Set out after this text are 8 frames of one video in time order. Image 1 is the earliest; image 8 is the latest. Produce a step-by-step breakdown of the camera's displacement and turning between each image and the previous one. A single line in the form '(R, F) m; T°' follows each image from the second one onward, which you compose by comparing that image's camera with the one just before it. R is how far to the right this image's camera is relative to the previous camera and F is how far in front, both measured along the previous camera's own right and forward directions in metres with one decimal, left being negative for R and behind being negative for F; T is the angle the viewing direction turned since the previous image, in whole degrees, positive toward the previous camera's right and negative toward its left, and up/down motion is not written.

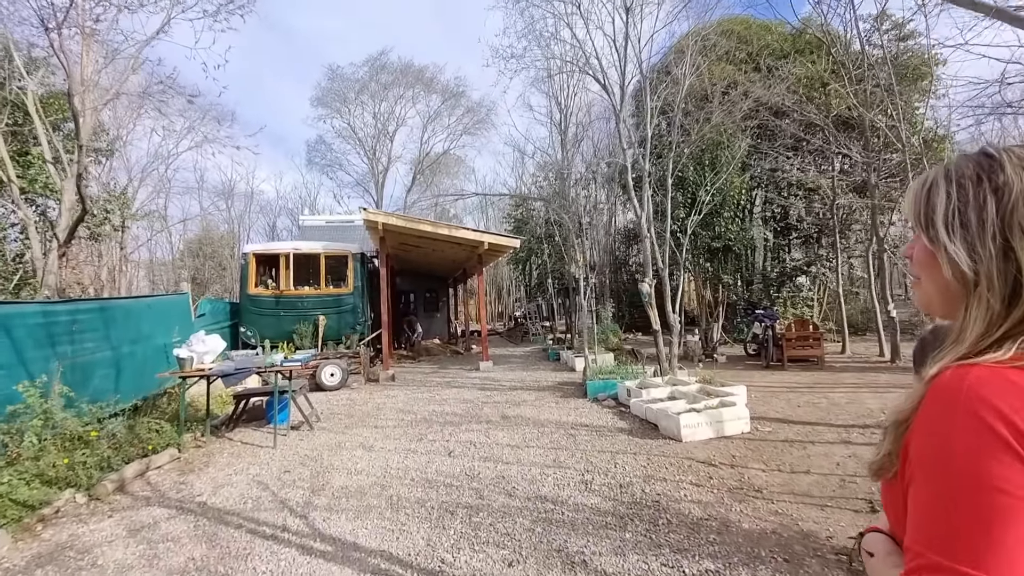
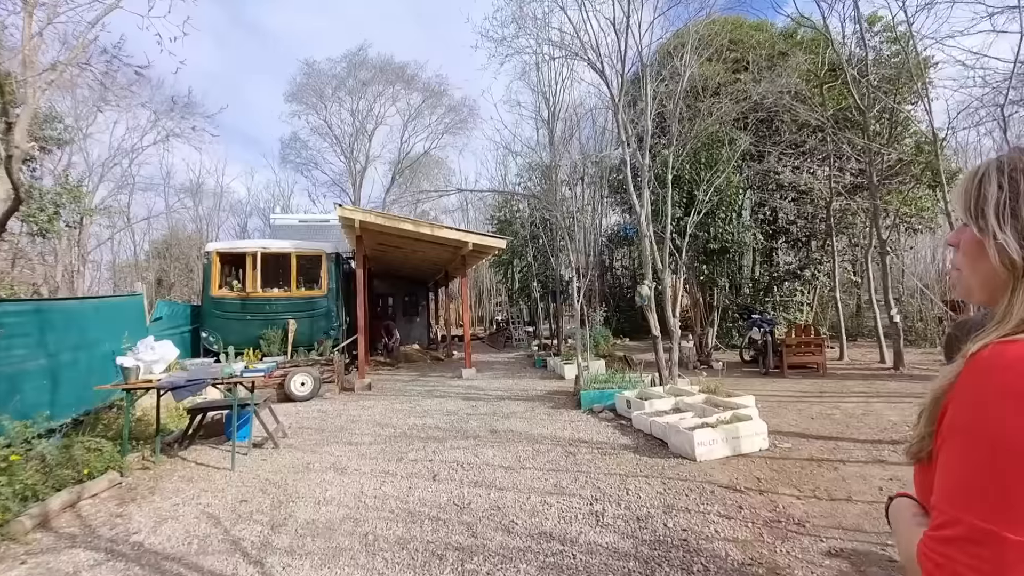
(-0.1, +0.6) m; +2°
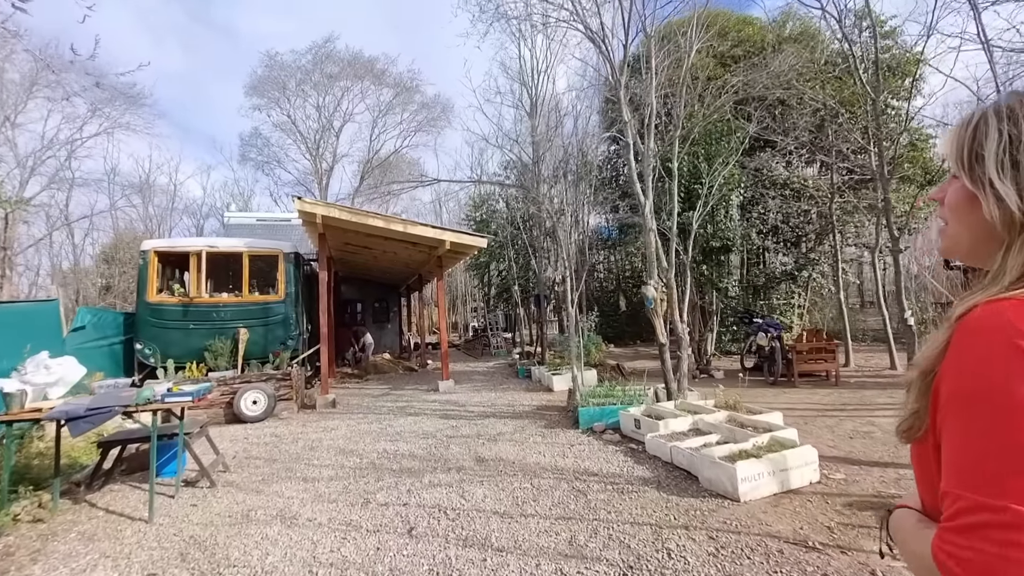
(-0.2, +0.9) m; +3°
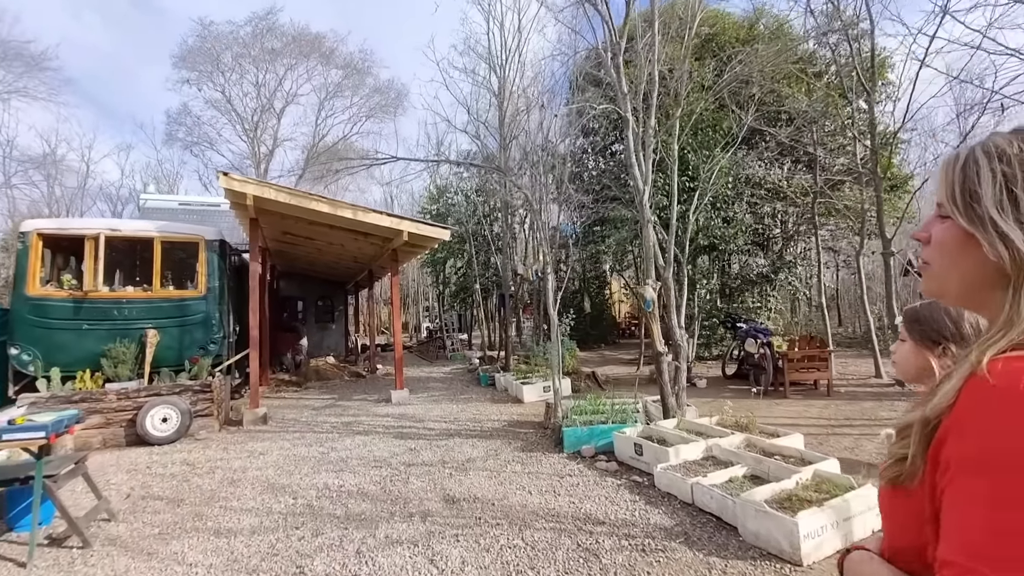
(-0.2, +1.0) m; +6°
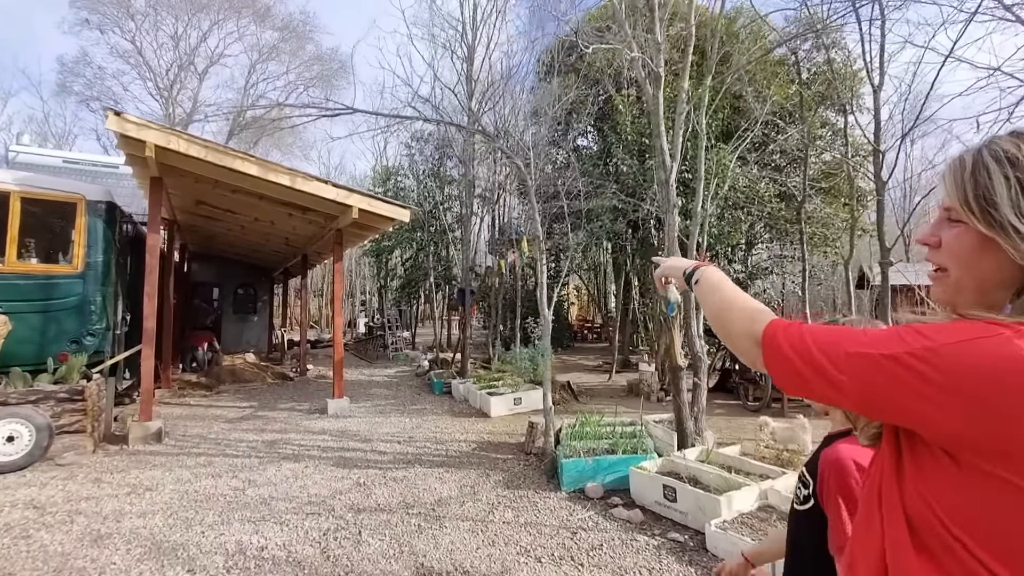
(-0.4, +1.1) m; +7°
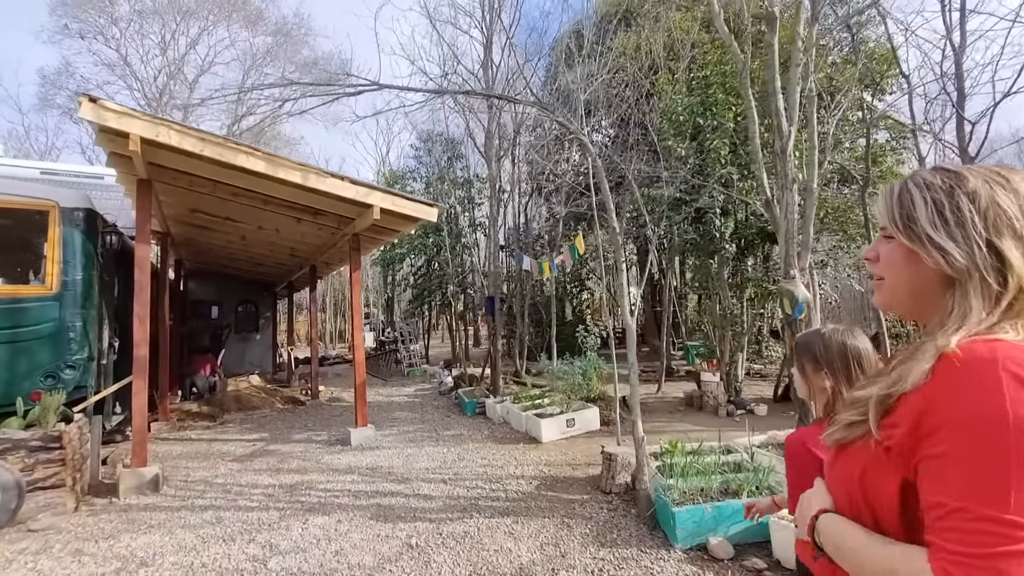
(-0.6, +0.9) m; 0°
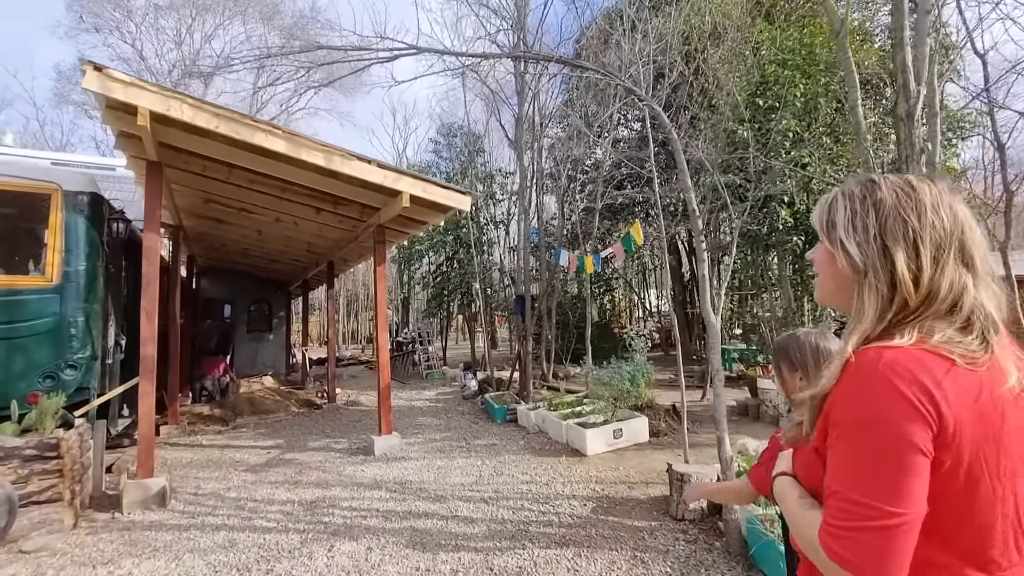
(-0.3, +0.5) m; -1°
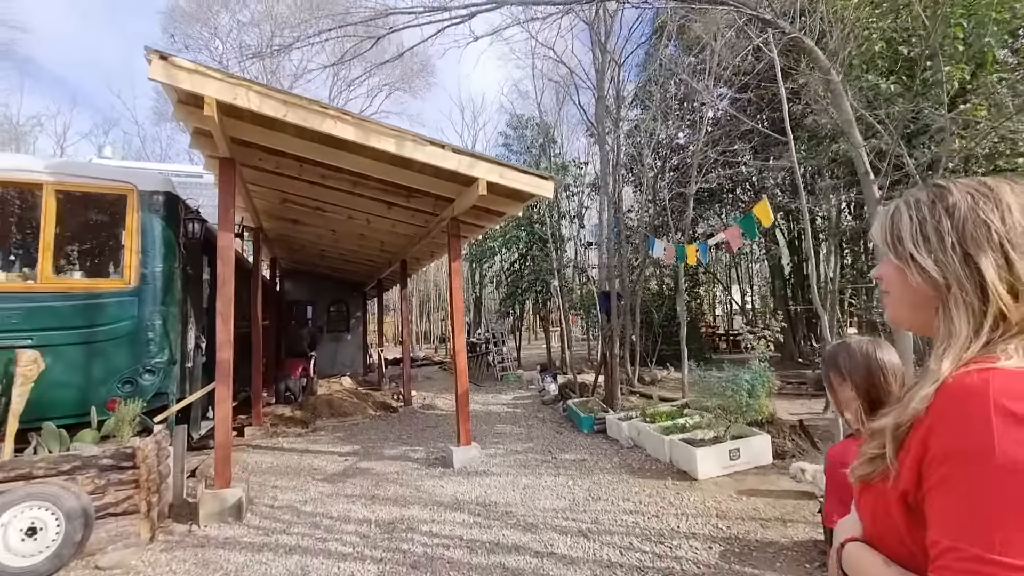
(-0.2, +0.6) m; -8°
